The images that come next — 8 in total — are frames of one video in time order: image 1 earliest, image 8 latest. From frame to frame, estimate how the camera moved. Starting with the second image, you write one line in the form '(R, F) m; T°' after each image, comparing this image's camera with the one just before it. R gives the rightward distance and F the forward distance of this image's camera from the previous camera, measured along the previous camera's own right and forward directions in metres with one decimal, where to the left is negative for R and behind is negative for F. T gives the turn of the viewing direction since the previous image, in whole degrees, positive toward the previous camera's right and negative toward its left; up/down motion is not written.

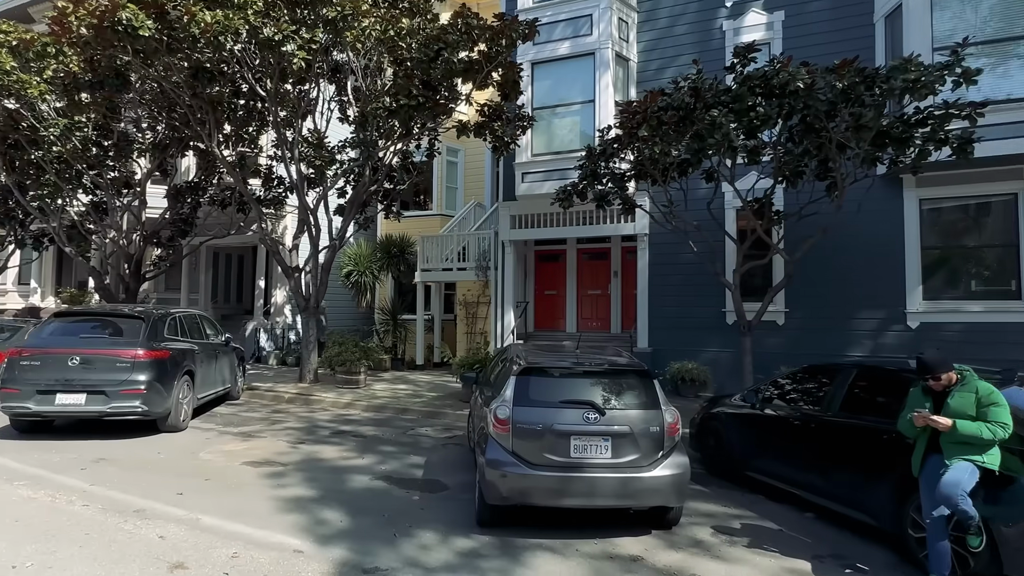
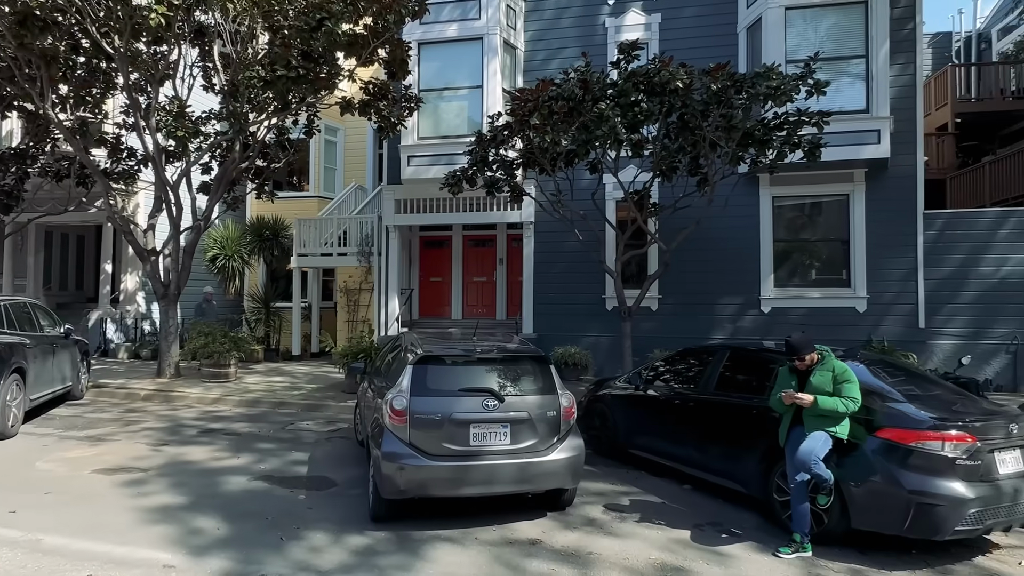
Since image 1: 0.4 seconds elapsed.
(-0.1, +0.1) m; +12°
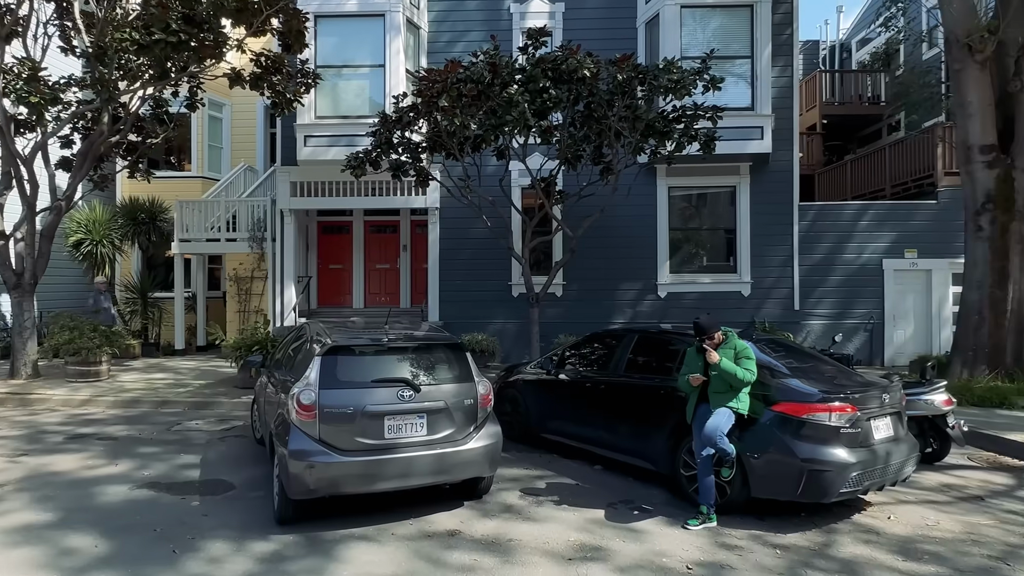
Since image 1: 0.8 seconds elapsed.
(-0.1, +0.1) m; +10°
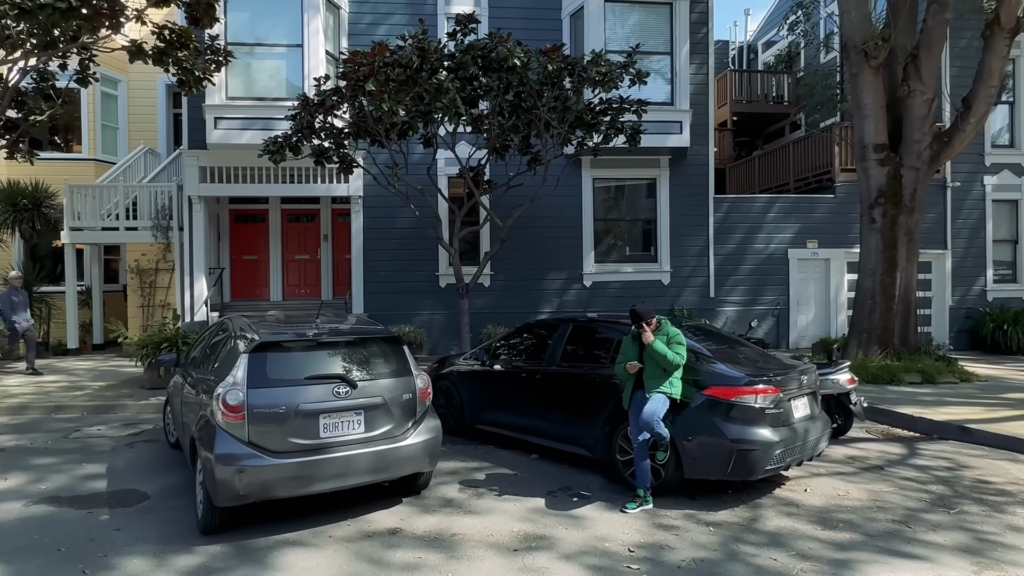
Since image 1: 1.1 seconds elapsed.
(-0.1, +0.1) m; +8°
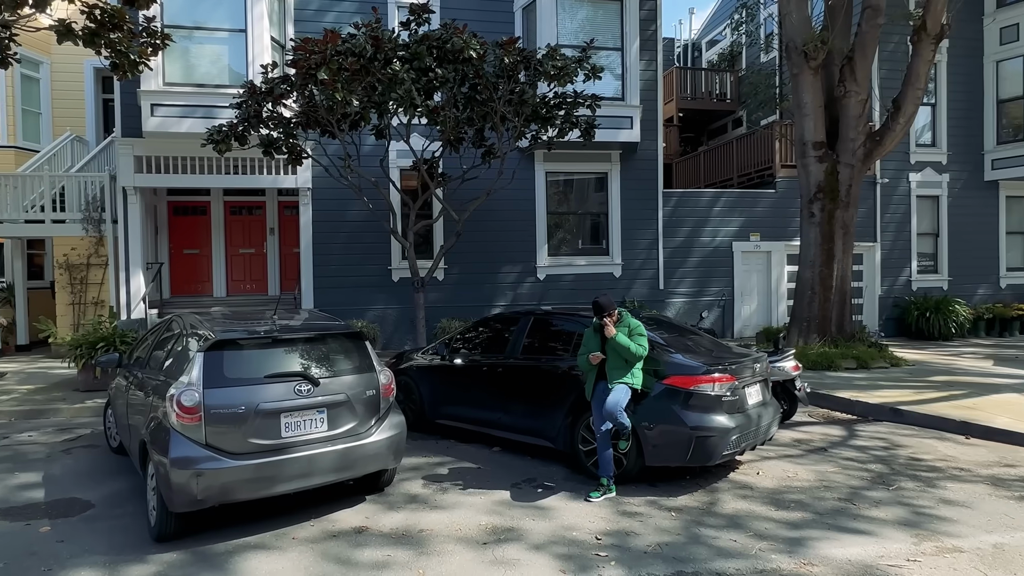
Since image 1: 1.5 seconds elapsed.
(-0.1, 0.0) m; +5°
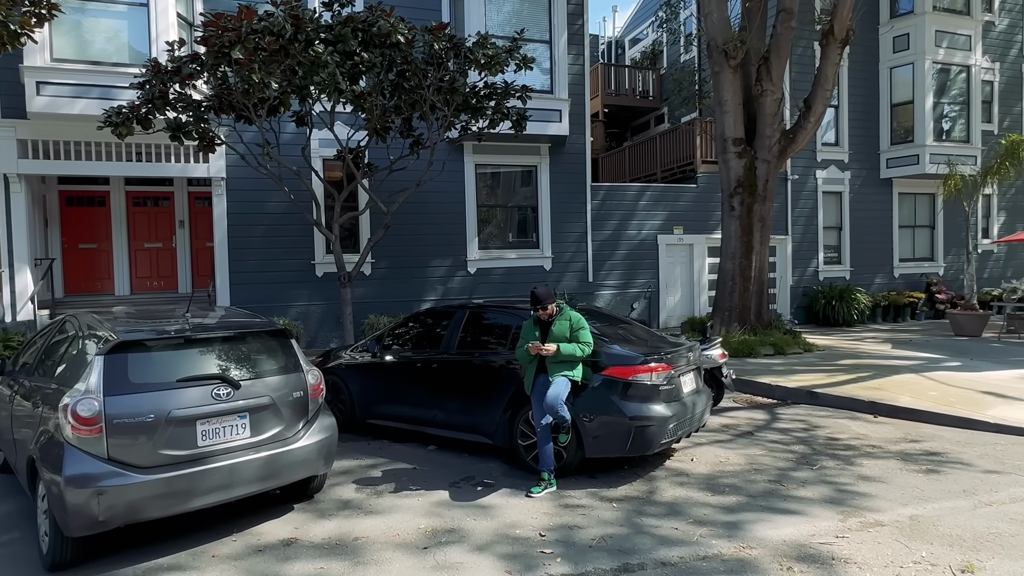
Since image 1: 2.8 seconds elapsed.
(-0.1, +0.2) m; +7°
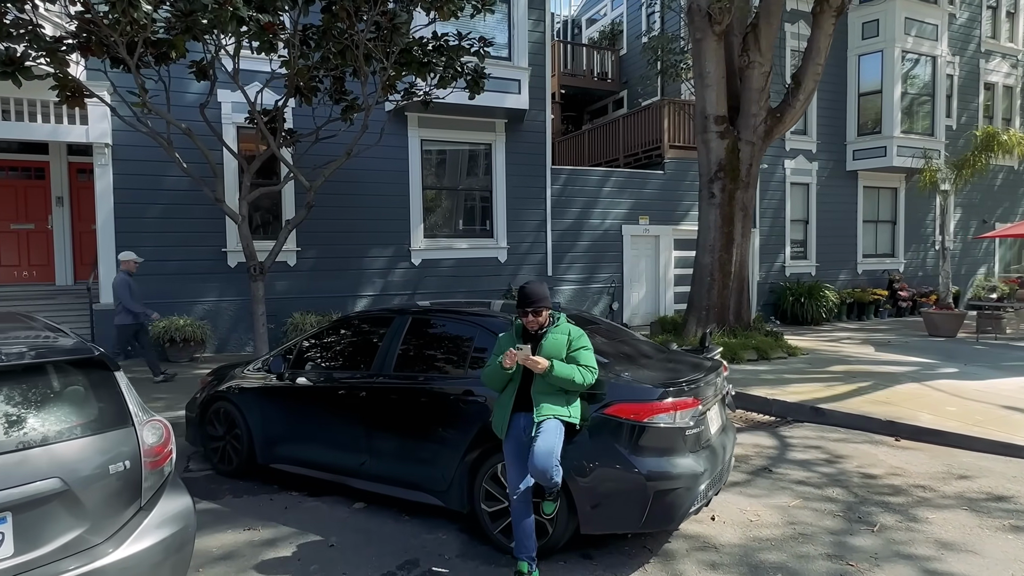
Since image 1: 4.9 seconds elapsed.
(-0.1, +1.6) m; +5°
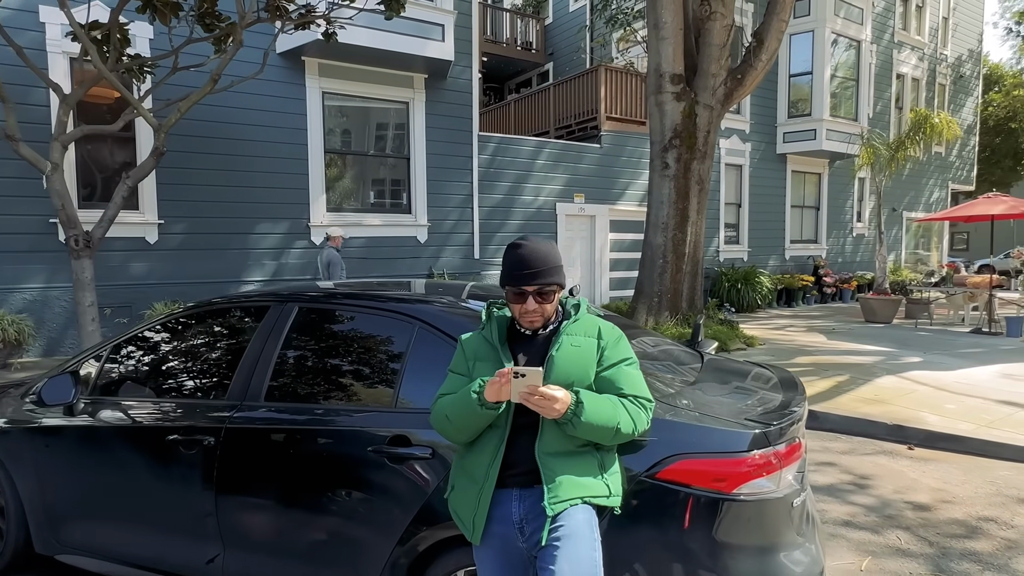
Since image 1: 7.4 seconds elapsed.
(-0.2, +1.7) m; +9°
